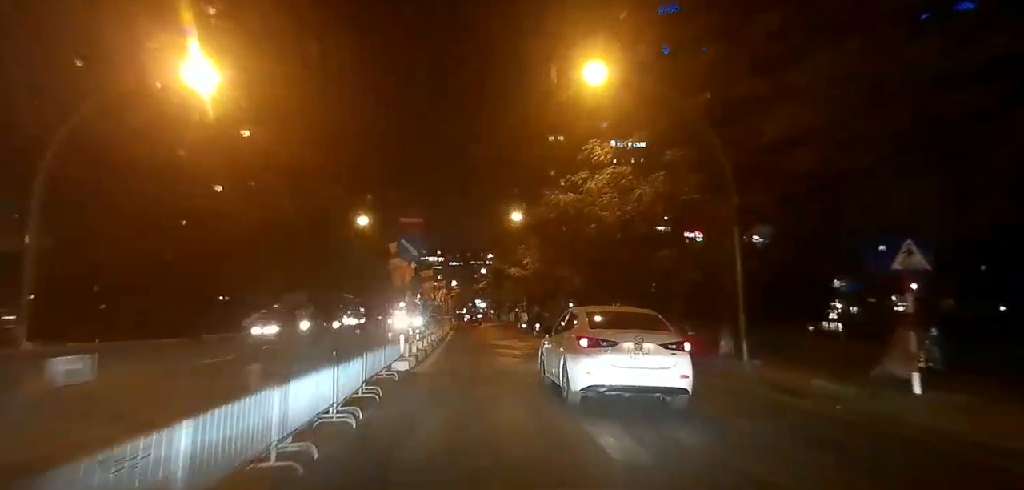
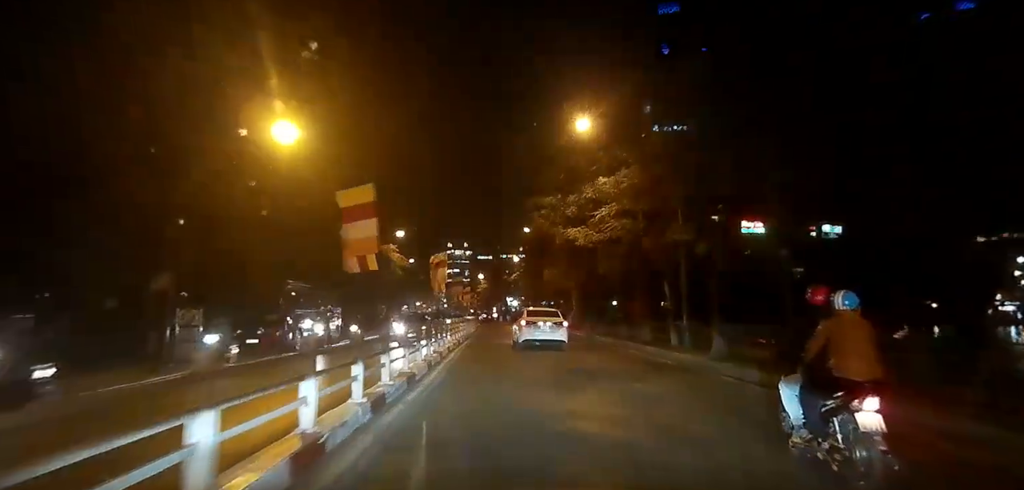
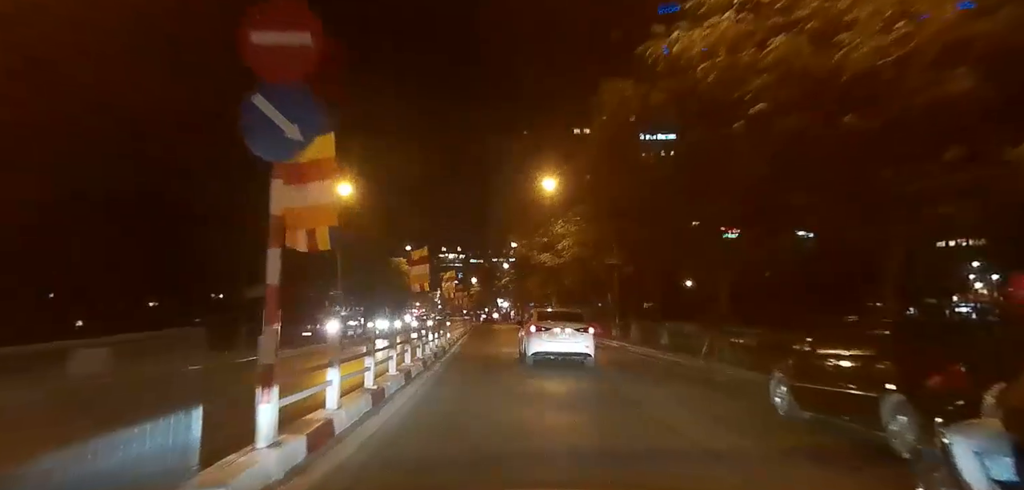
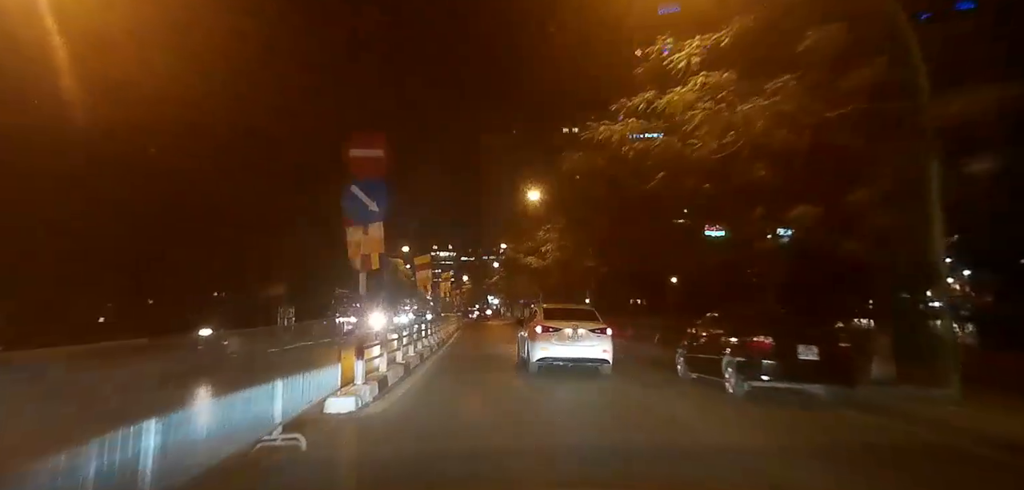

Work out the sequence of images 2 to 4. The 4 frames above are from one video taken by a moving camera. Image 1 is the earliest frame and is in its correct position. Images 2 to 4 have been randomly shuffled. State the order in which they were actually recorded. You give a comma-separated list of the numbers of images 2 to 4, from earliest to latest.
4, 3, 2
